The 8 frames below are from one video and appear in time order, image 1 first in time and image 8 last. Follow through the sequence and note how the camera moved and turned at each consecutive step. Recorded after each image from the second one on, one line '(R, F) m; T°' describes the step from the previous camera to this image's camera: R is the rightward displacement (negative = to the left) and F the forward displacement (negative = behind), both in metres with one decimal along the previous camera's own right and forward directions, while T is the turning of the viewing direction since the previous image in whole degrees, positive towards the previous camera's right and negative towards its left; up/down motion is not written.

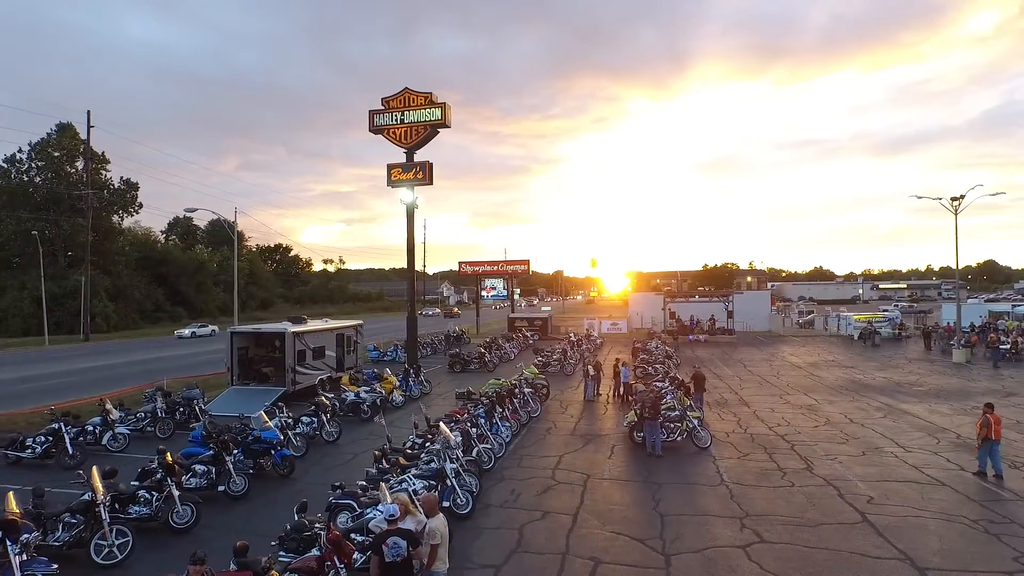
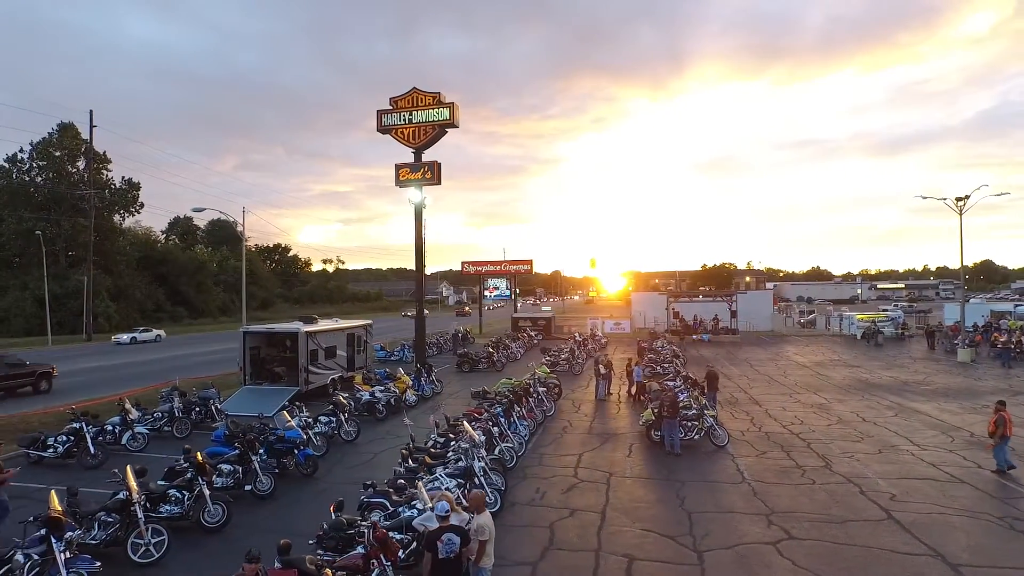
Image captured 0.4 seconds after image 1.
(-0.5, -0.1) m; 0°
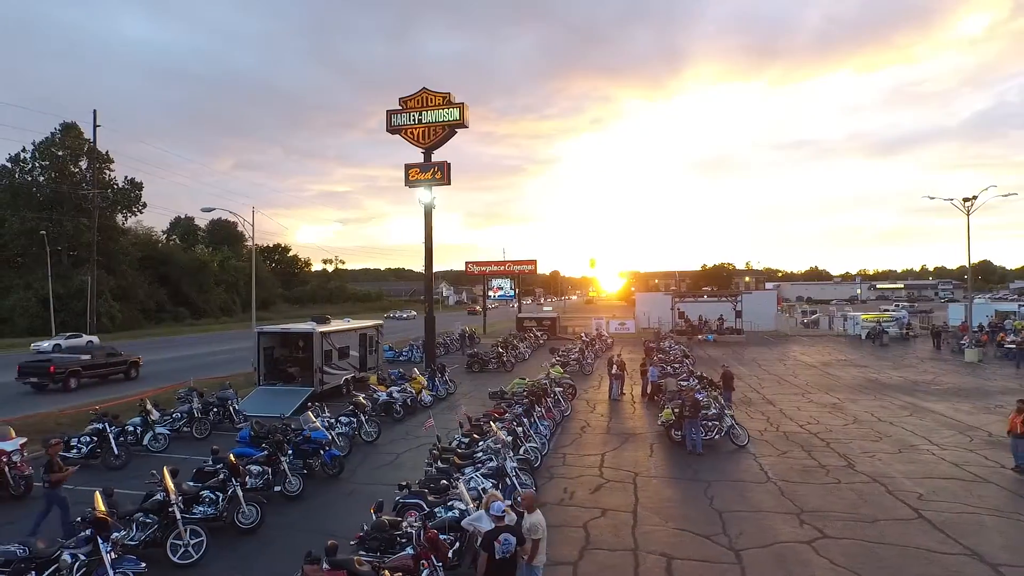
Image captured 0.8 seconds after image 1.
(-0.5, 0.0) m; 0°
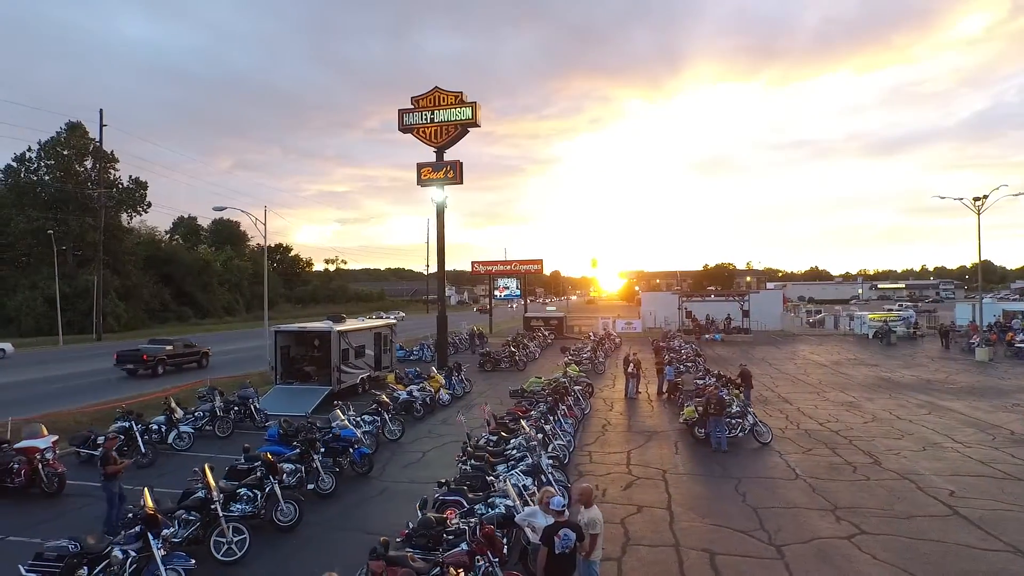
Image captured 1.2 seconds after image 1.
(-0.5, 0.0) m; 0°
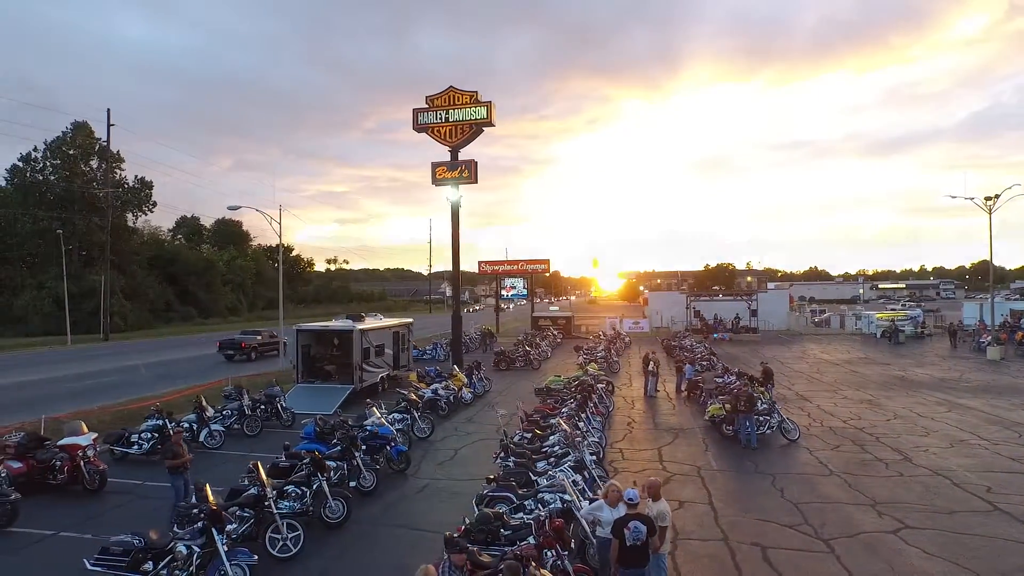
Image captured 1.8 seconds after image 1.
(-0.7, -0.1) m; 0°
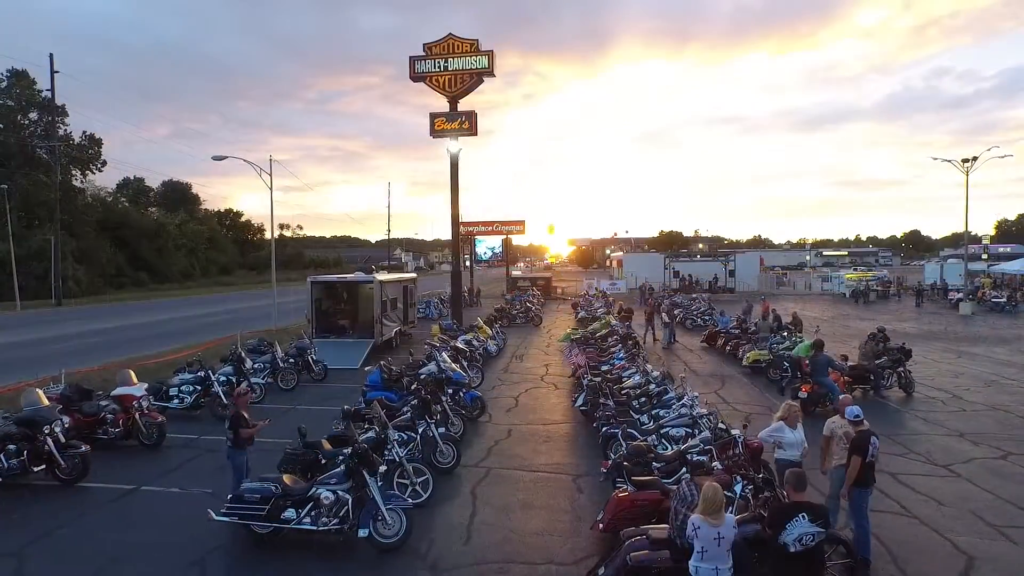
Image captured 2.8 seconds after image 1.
(-2.2, +0.5) m; +5°
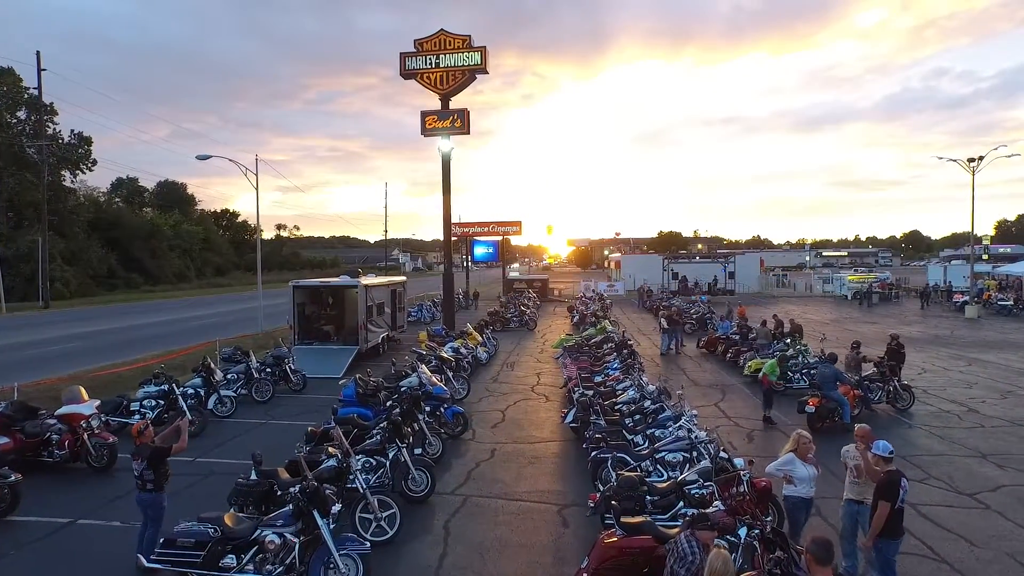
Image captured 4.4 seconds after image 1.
(+0.2, +0.8) m; 0°
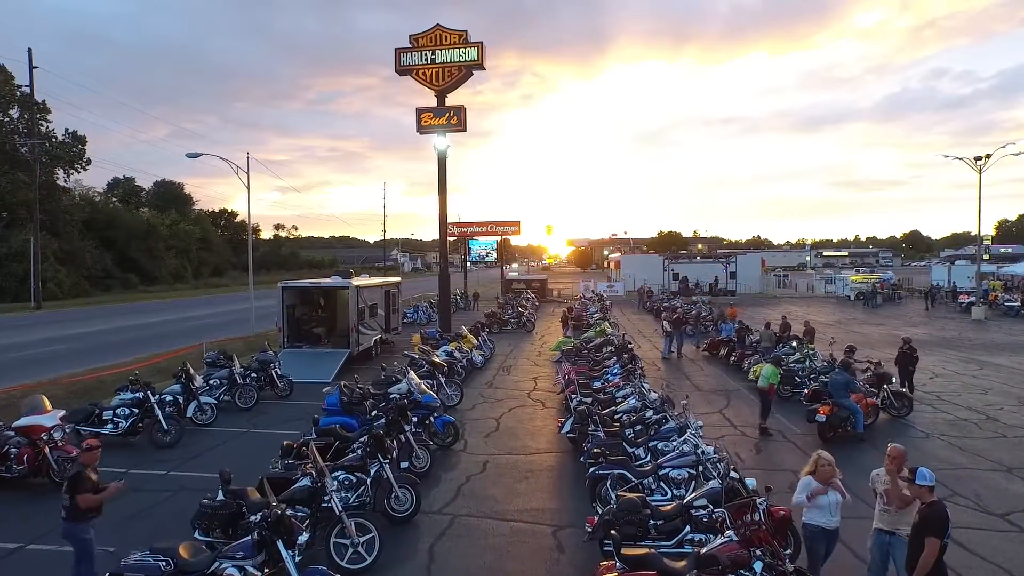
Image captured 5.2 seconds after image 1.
(+0.1, +0.6) m; 0°
